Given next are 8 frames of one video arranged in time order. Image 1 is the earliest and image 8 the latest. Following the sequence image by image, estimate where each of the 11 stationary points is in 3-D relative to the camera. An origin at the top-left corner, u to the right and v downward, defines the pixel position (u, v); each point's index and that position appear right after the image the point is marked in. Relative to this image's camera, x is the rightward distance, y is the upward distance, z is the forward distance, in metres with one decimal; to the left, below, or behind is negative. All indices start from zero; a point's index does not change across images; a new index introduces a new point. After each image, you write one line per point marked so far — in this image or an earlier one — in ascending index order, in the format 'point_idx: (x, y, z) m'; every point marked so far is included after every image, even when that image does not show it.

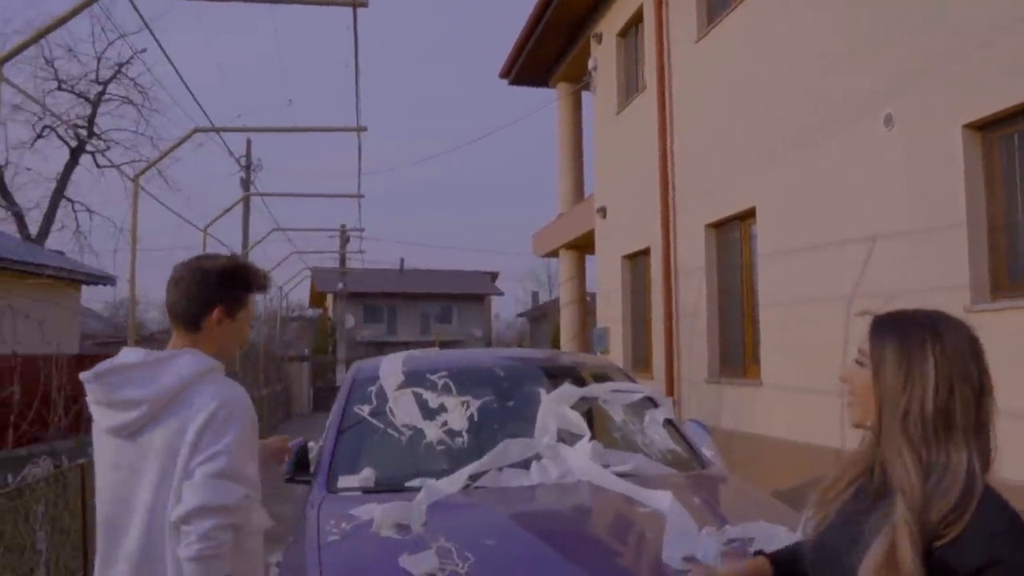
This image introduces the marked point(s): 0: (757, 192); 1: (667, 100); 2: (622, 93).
0: (+1.9, +0.8, +8.1) m
1: (+1.5, +1.9, +10.1) m
2: (+1.3, +2.3, +12.2) m
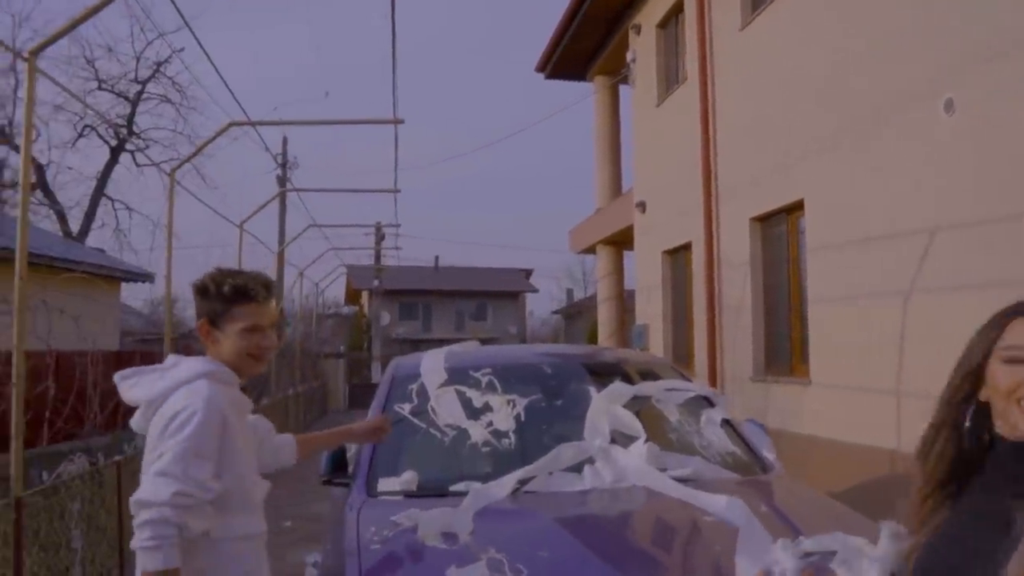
0: (+2.3, +0.8, +7.9) m
1: (+1.9, +1.9, +9.8) m
2: (+1.8, +2.4, +12.0) m
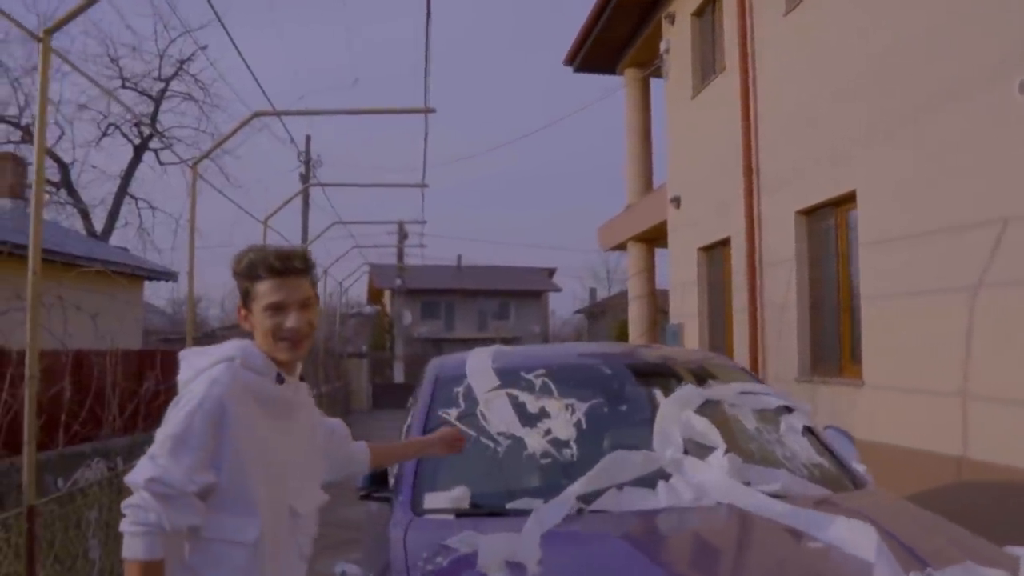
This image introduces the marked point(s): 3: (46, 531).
0: (+2.5, +0.8, +7.5) m
1: (+2.2, +1.9, +9.4) m
2: (+2.1, +2.4, +11.6) m
3: (-2.0, -1.1, +4.3) m
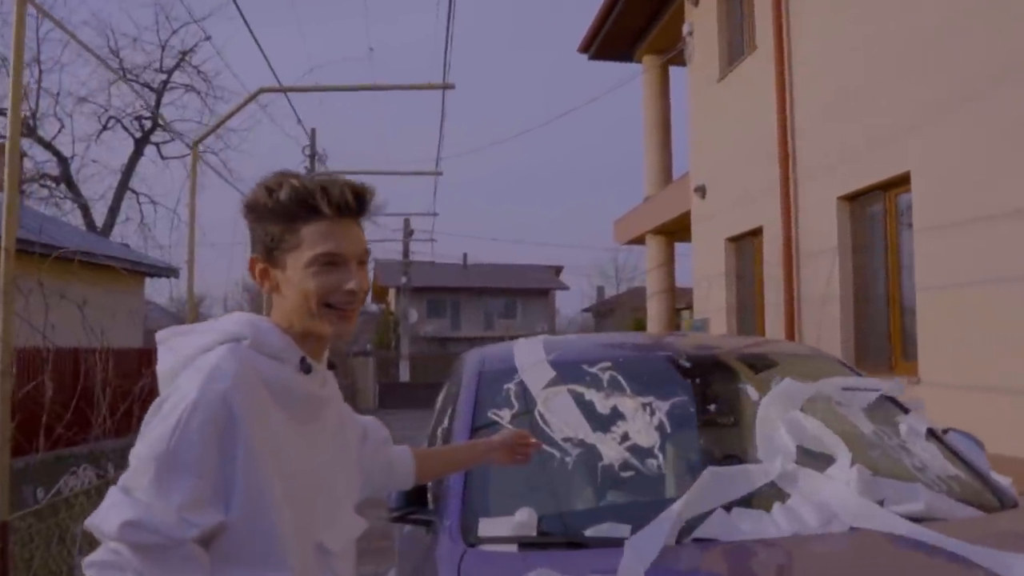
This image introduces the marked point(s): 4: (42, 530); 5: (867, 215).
0: (+2.7, +0.9, +6.9) m
1: (+2.4, +2.0, +8.9) m
2: (+2.3, +2.5, +11.0) m
3: (-1.8, -1.0, +3.8) m
4: (-1.9, -1.0, +4.0) m
5: (+2.7, +0.6, +7.8) m
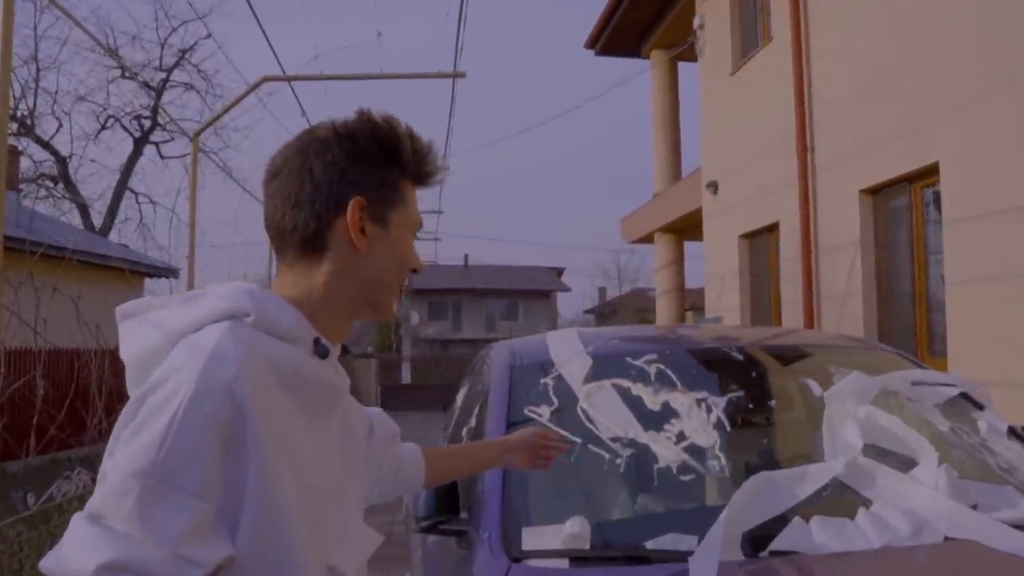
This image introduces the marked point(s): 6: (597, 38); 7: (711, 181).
0: (+2.8, +0.9, +6.7) m
1: (+2.5, +2.0, +8.6) m
2: (+2.4, +2.5, +10.8) m
3: (-1.8, -1.0, +3.6) m
4: (-1.8, -0.9, +3.7) m
5: (+2.8, +0.6, +7.6) m
6: (+1.3, +3.7, +15.0) m
7: (+2.2, +1.2, +11.4) m
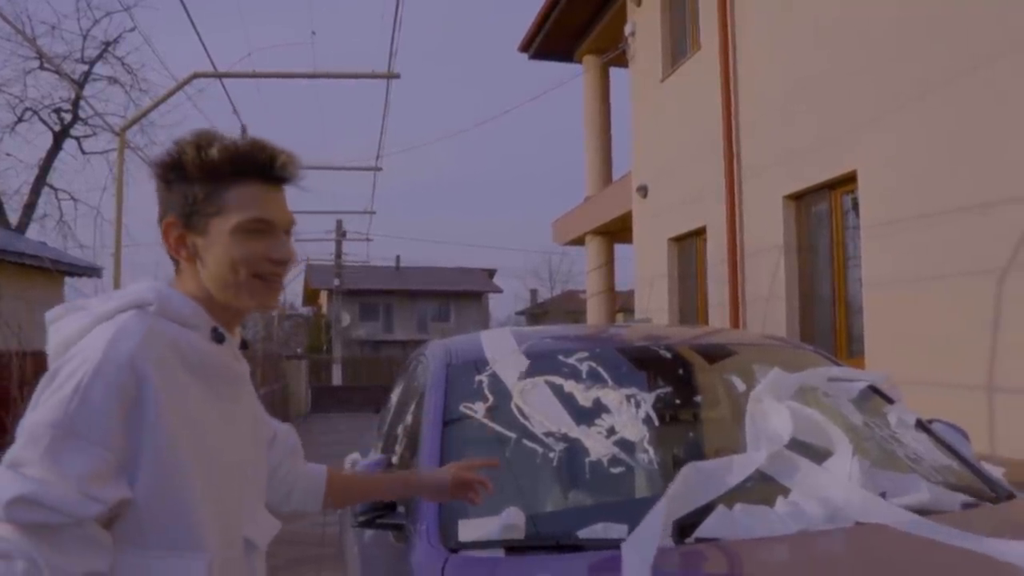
0: (+2.3, +0.9, +6.9) m
1: (+1.9, +2.0, +8.8) m
2: (+1.7, +2.5, +11.0) m
3: (-2.0, -1.0, +3.5) m
4: (-2.0, -0.9, +3.7) m
5: (+2.3, +0.6, +7.8) m
6: (+0.3, +3.7, +15.2) m
7: (+1.5, +1.2, +11.6) m
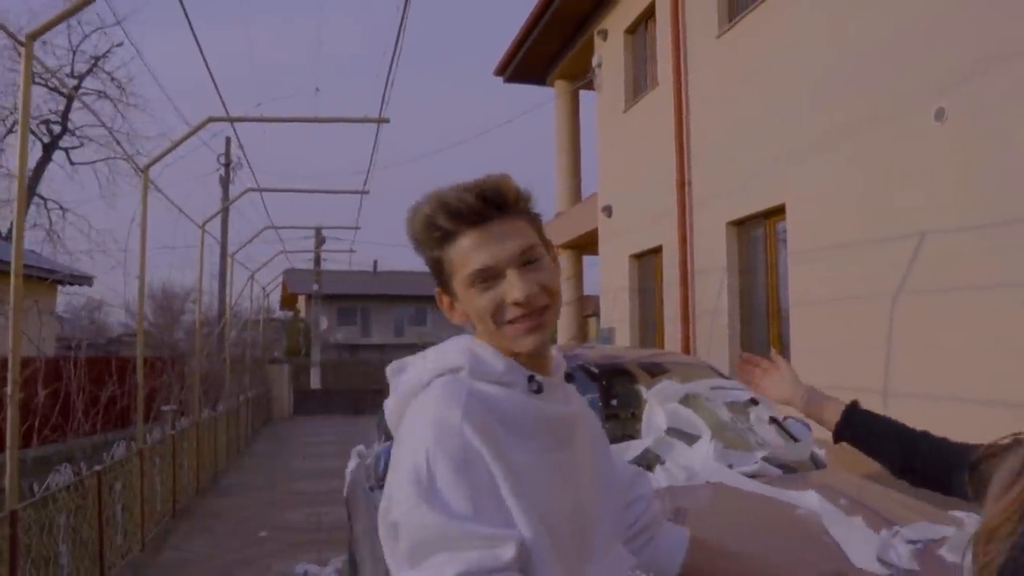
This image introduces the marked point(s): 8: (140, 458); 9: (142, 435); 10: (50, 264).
0: (+2.1, +0.8, +8.0) m
1: (+1.7, +1.9, +9.9) m
2: (+1.4, +2.3, +12.0) m
3: (-2.1, -1.1, +4.5) m
4: (-2.1, -1.0, +4.6) m
5: (+2.1, +0.4, +8.9) m
6: (-0.1, +3.5, +16.2) m
7: (+1.2, +1.0, +12.6) m
8: (-3.1, -1.4, +8.3) m
9: (-3.1, -1.2, +8.6) m
10: (-7.2, +0.4, +16.1) m
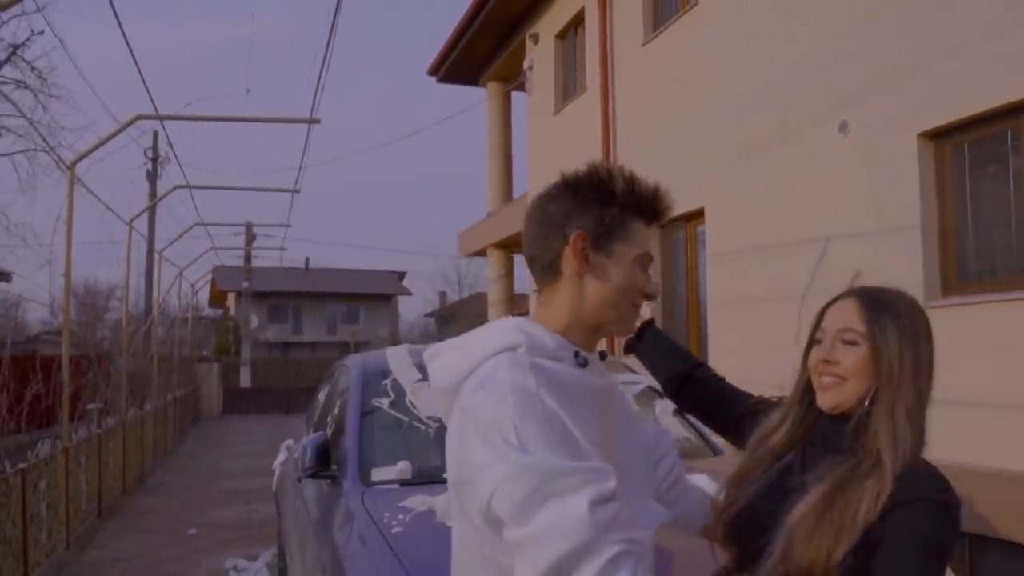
0: (+1.6, +0.8, +8.3) m
1: (+1.0, +1.9, +10.2) m
2: (+0.6, +2.4, +12.3) m
3: (-2.5, -1.1, +4.5) m
4: (-2.5, -1.0, +4.7) m
5: (+1.5, +0.4, +9.2) m
6: (-1.2, +3.6, +16.4) m
7: (+0.3, +1.0, +12.9) m
8: (-3.7, -1.4, +8.3) m
9: (-3.7, -1.2, +8.5) m
10: (-8.3, +0.5, +15.8) m
